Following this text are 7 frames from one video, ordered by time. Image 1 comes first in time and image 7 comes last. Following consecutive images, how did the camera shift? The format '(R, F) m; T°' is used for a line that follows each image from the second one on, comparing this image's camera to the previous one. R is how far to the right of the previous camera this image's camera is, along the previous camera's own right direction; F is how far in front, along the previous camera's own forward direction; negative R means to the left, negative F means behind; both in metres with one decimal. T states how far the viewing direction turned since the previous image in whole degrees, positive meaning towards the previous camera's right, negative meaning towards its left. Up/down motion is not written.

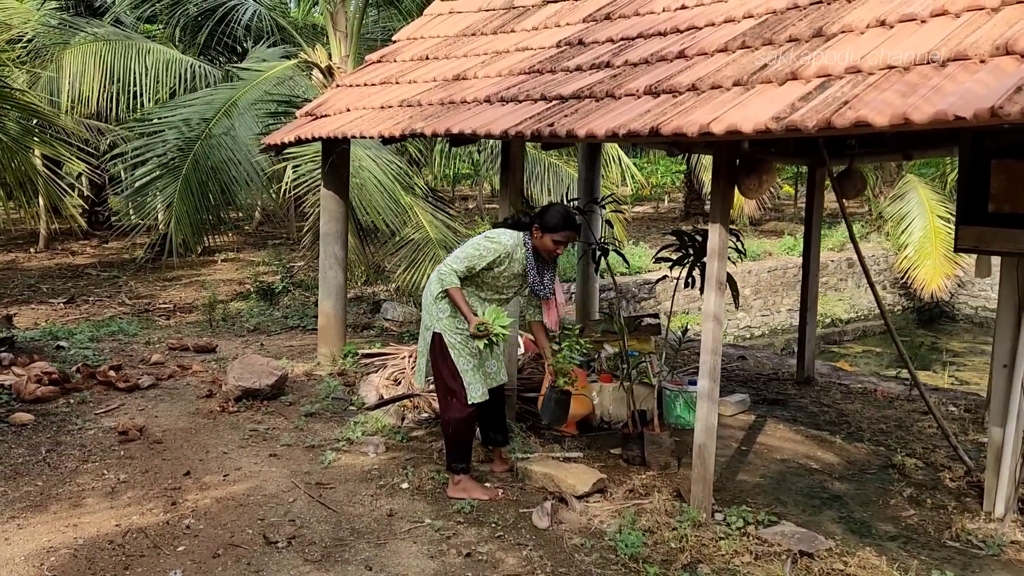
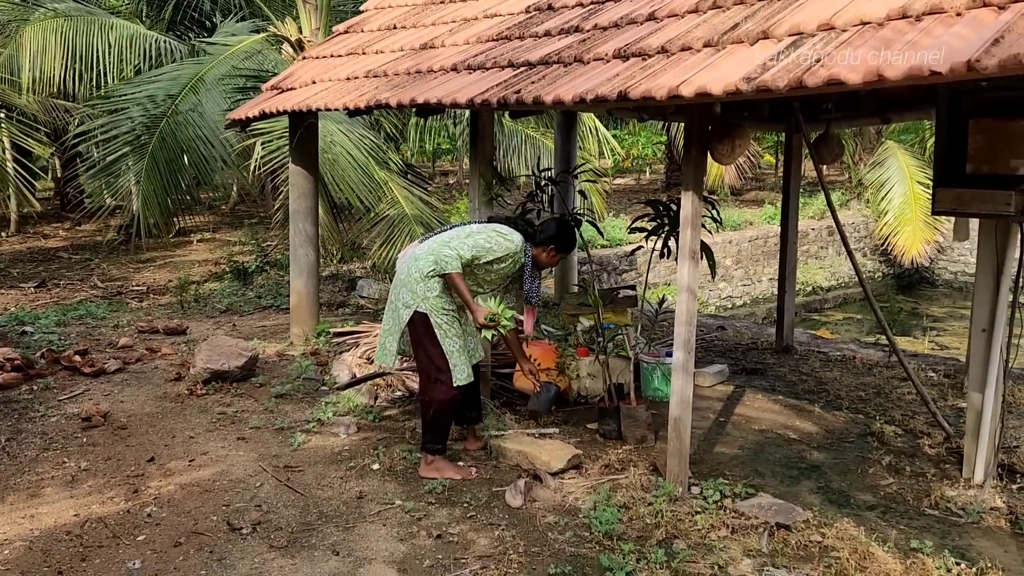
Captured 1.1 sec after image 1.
(+0.1, +0.1) m; +1°
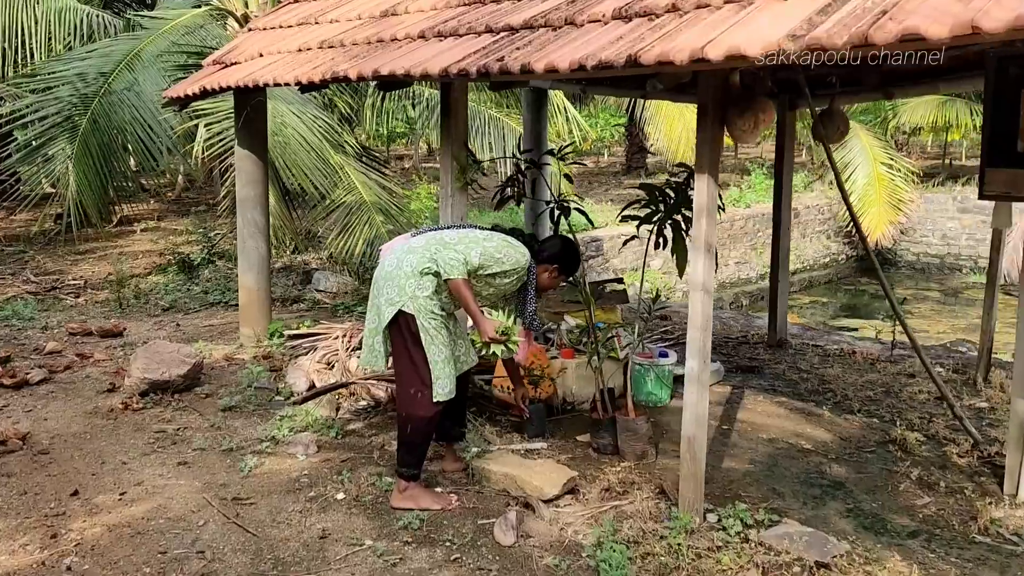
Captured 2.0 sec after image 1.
(-0.1, +0.6) m; +3°
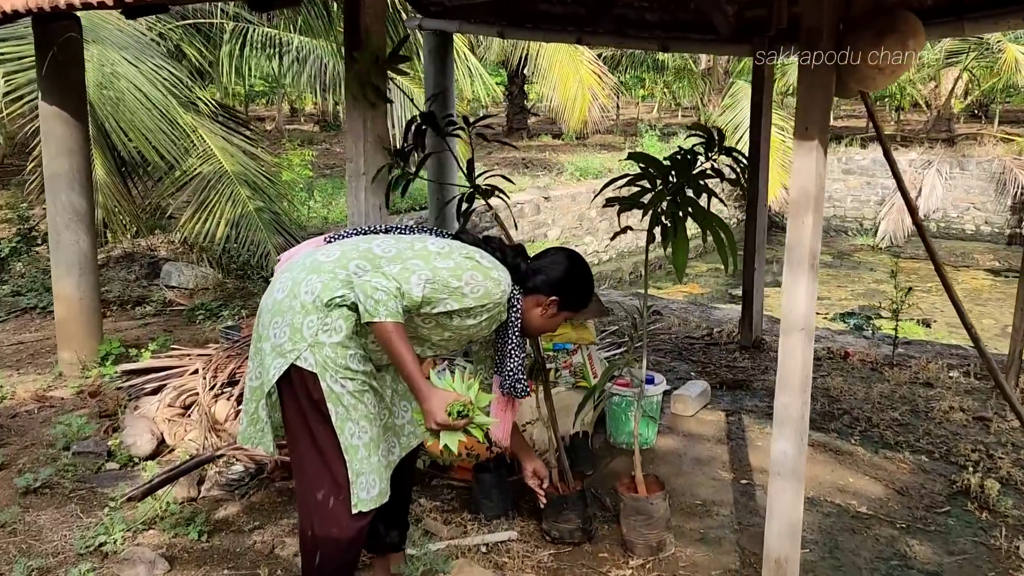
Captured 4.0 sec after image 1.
(-0.3, +1.4) m; +9°
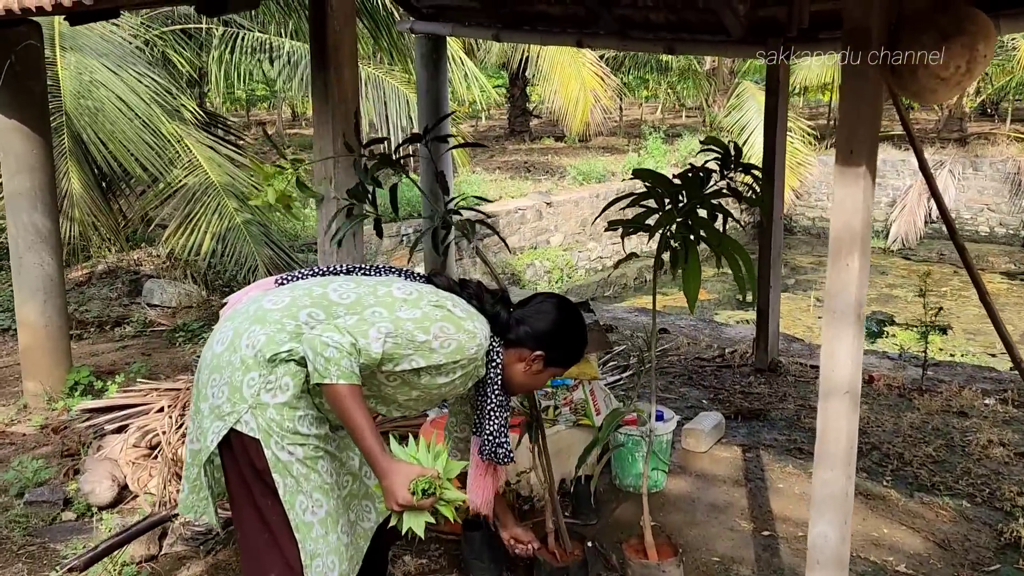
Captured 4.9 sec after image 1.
(0.0, +0.4) m; 0°
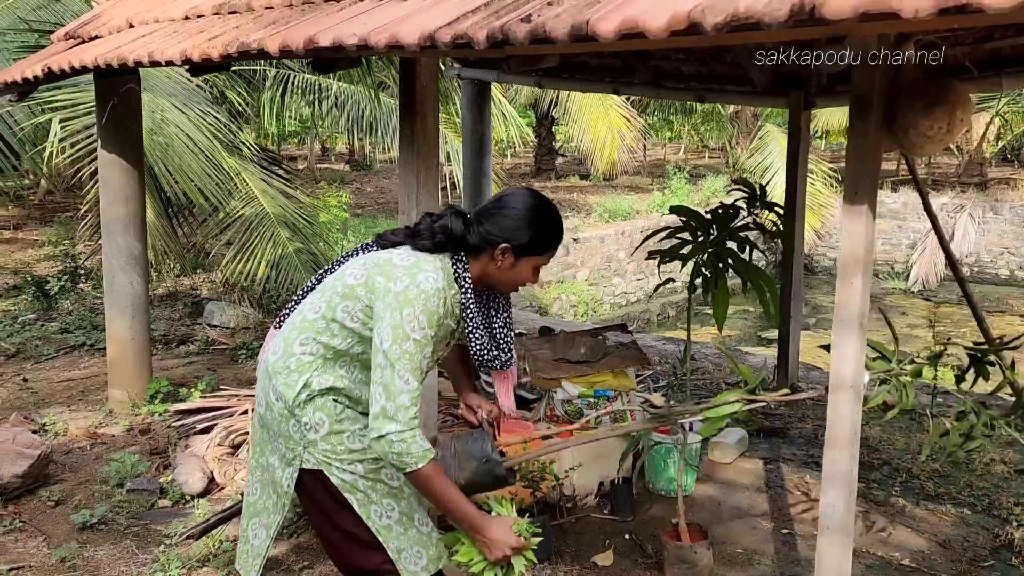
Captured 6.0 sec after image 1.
(-0.1, -0.5) m; -1°
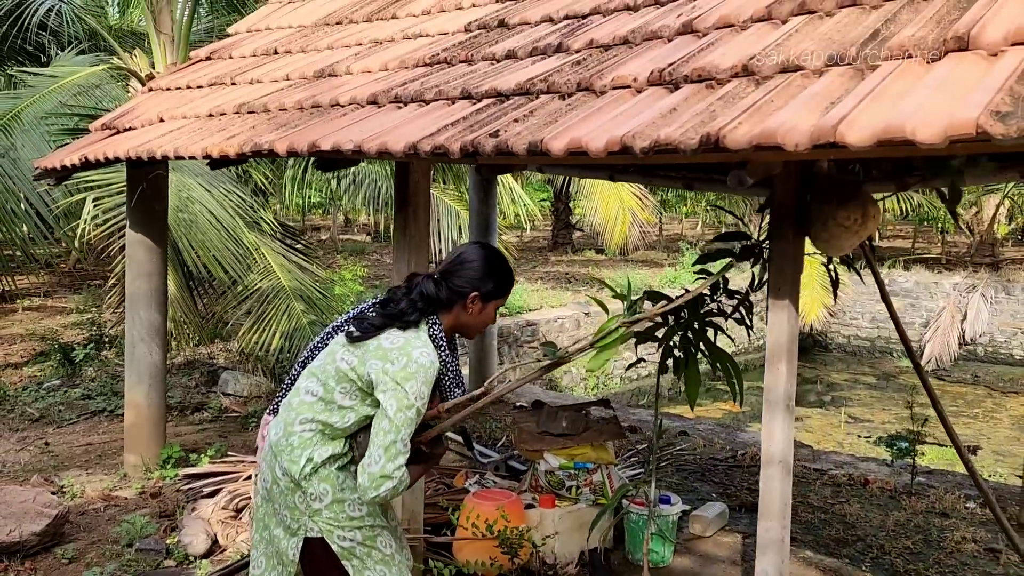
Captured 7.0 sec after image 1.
(+0.2, -0.3) m; -1°
